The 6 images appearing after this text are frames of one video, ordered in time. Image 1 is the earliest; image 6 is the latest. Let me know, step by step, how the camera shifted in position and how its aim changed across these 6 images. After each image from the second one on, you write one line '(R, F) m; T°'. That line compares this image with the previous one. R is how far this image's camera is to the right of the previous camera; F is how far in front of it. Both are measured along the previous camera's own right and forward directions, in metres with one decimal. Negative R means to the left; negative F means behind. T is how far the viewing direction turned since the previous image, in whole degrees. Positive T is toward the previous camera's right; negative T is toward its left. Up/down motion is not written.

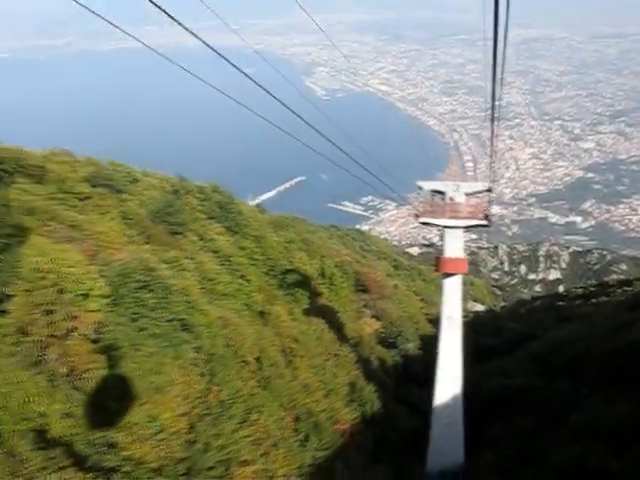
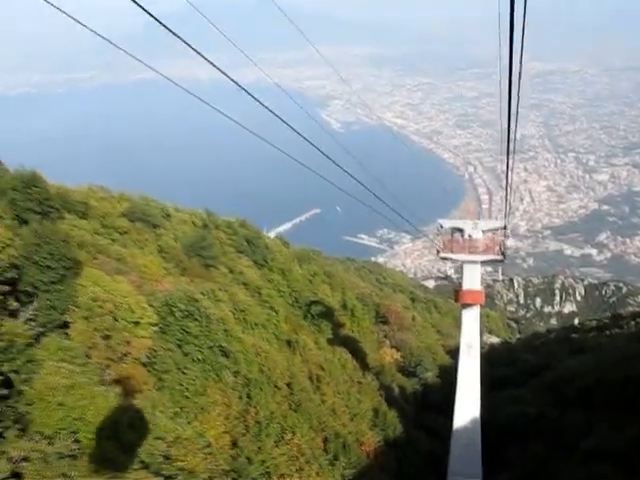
(-0.2, -0.7) m; -1°
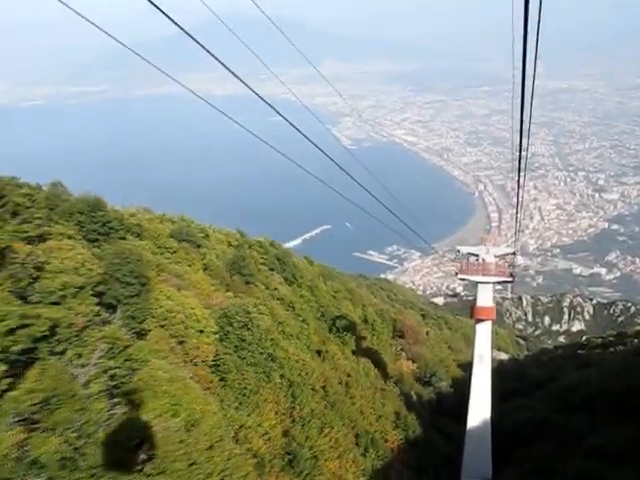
(-0.3, -1.5) m; -1°
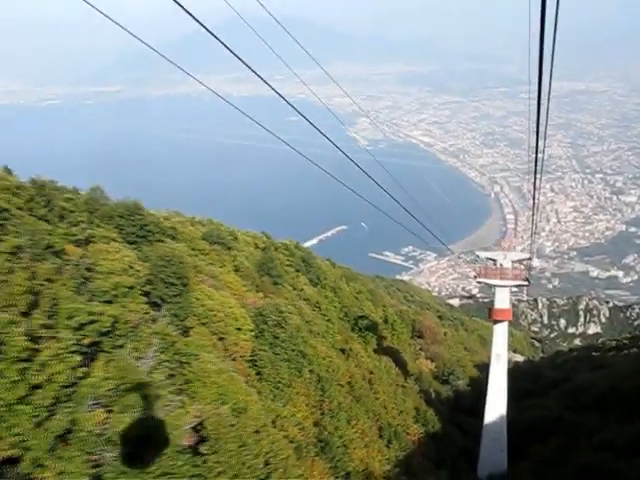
(-0.2, -0.7) m; -1°
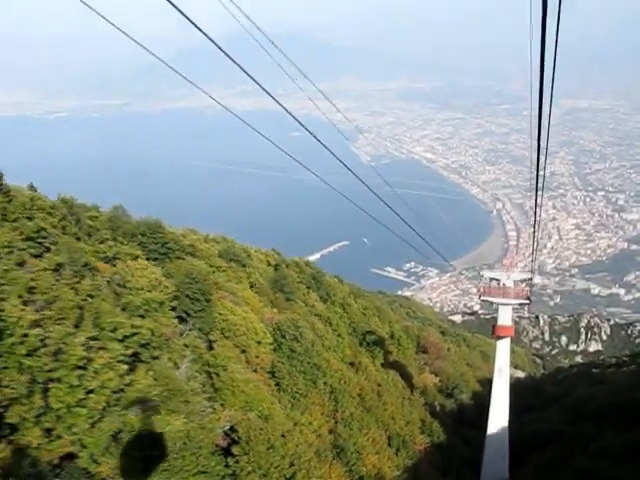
(-0.2, -0.7) m; 0°
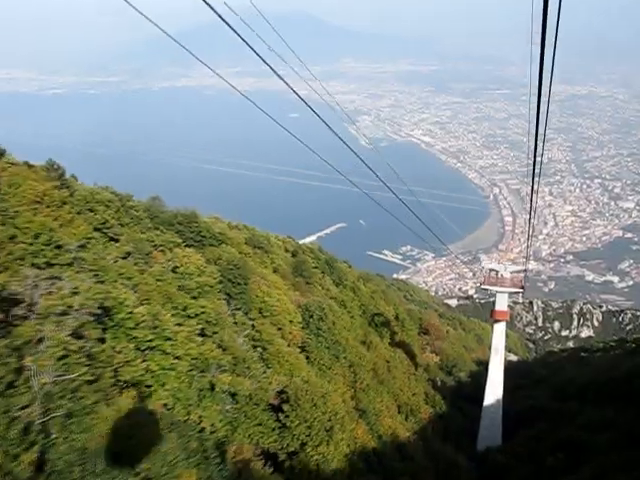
(-0.5, -1.7) m; 0°
